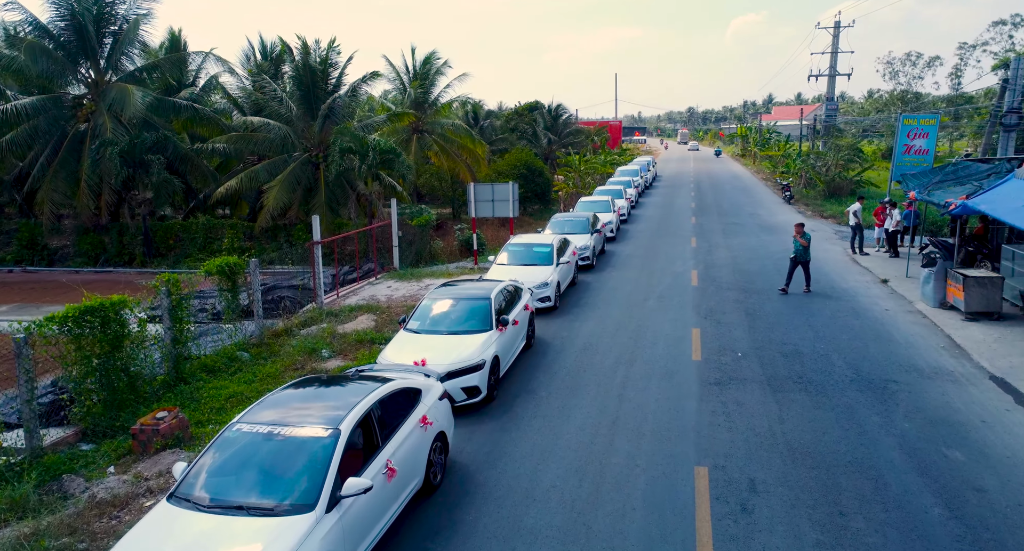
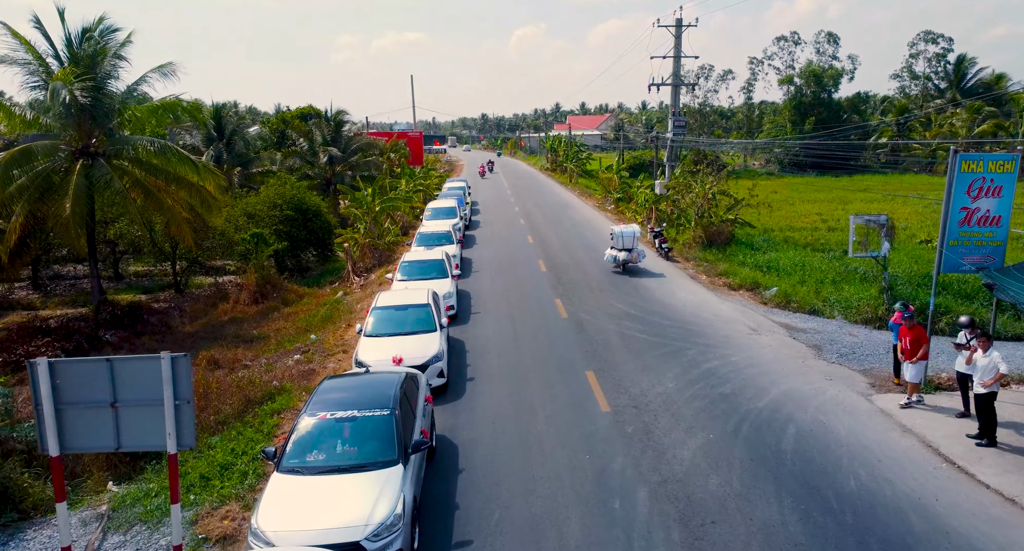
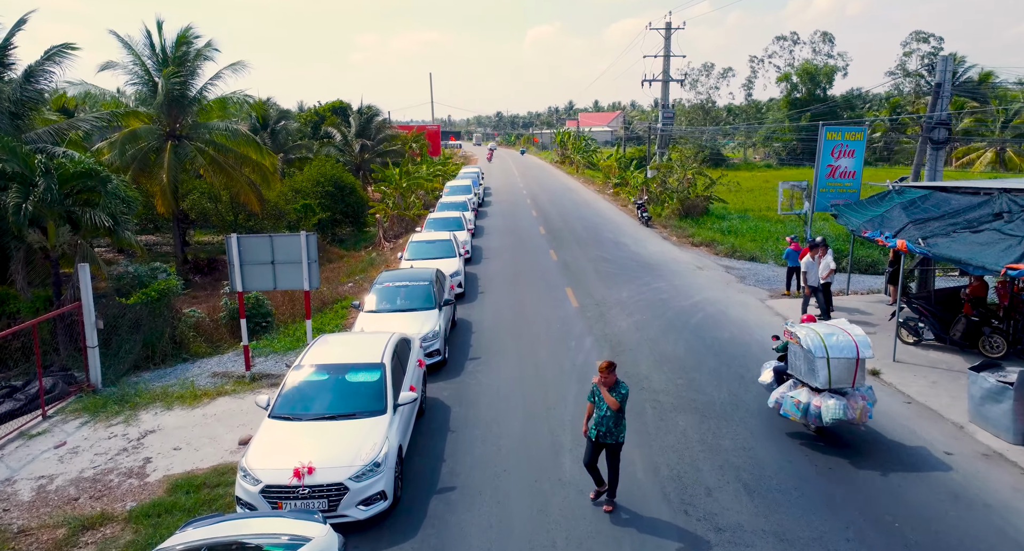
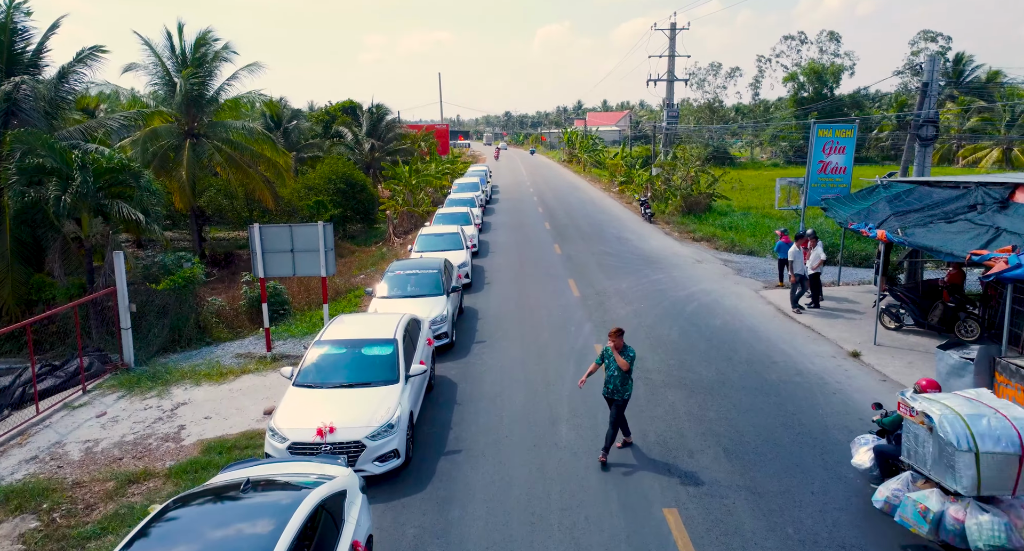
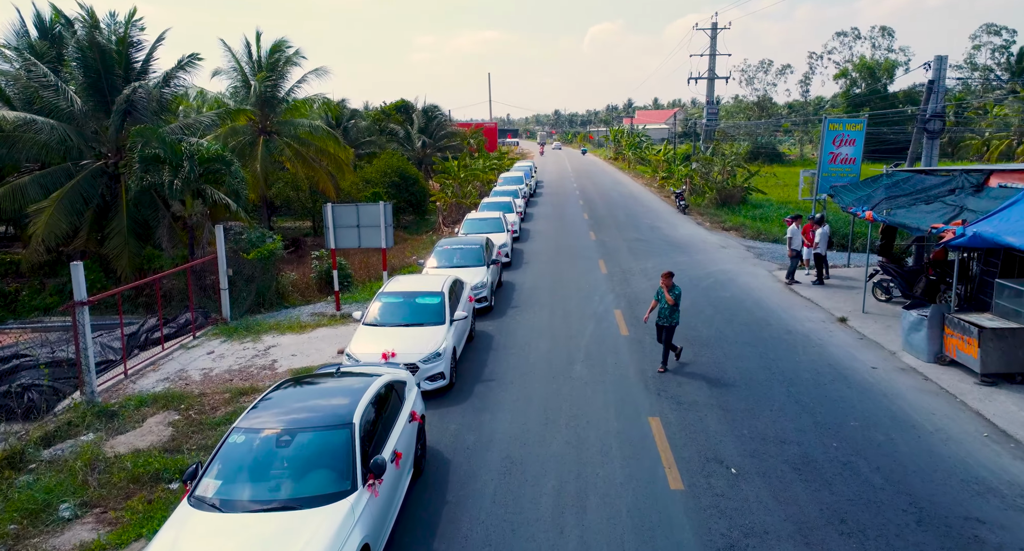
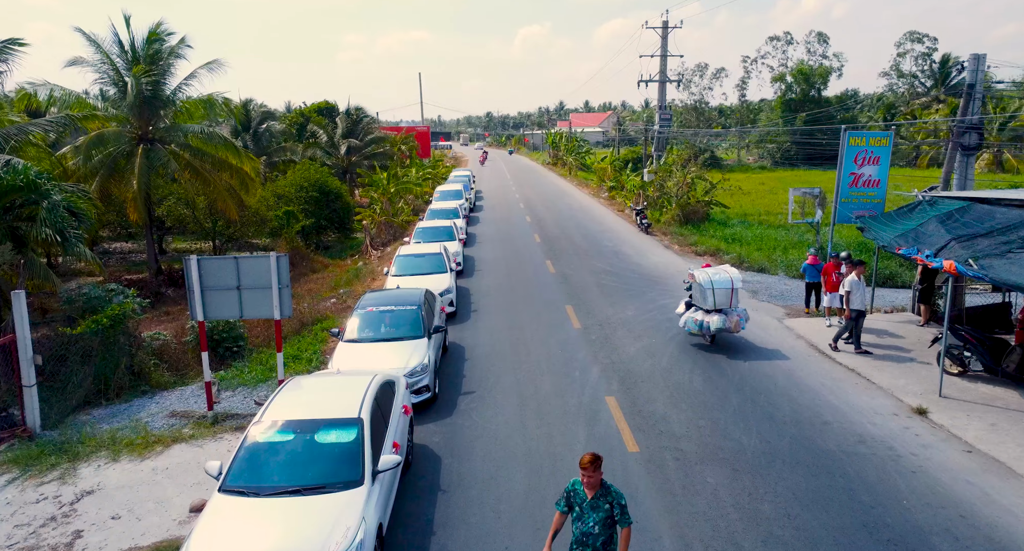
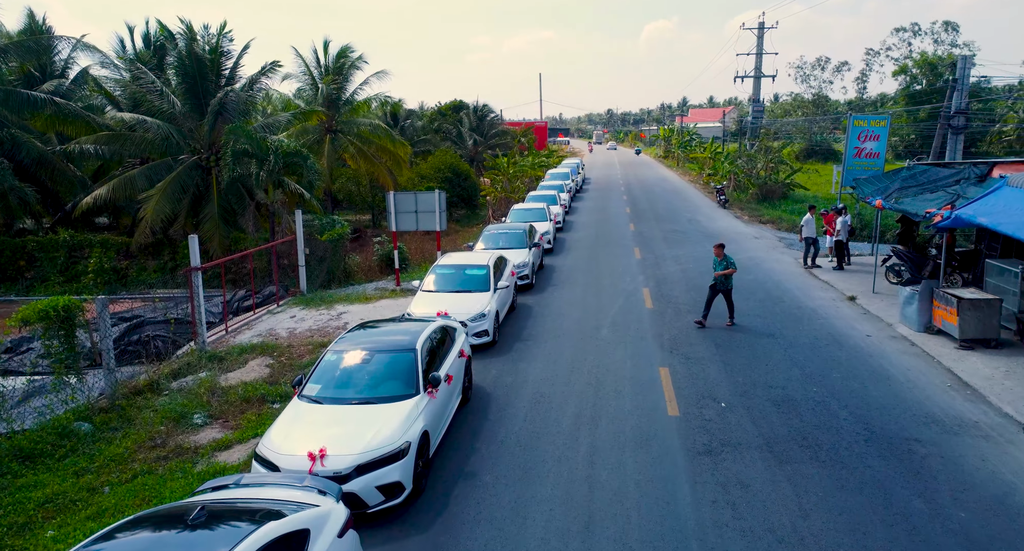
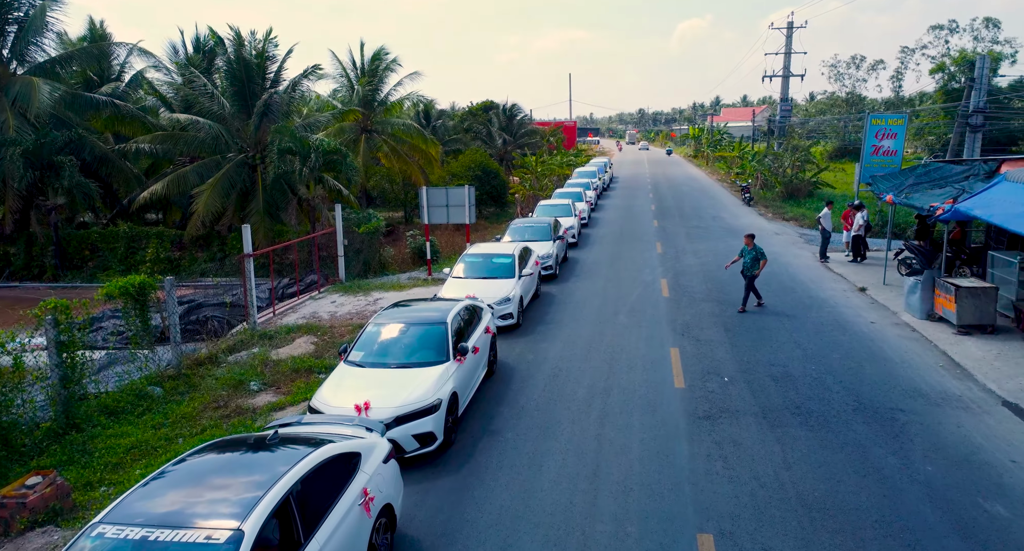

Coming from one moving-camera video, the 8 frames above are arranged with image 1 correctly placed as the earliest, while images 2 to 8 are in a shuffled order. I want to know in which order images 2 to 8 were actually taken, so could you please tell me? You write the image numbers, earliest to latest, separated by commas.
8, 7, 5, 4, 3, 6, 2
